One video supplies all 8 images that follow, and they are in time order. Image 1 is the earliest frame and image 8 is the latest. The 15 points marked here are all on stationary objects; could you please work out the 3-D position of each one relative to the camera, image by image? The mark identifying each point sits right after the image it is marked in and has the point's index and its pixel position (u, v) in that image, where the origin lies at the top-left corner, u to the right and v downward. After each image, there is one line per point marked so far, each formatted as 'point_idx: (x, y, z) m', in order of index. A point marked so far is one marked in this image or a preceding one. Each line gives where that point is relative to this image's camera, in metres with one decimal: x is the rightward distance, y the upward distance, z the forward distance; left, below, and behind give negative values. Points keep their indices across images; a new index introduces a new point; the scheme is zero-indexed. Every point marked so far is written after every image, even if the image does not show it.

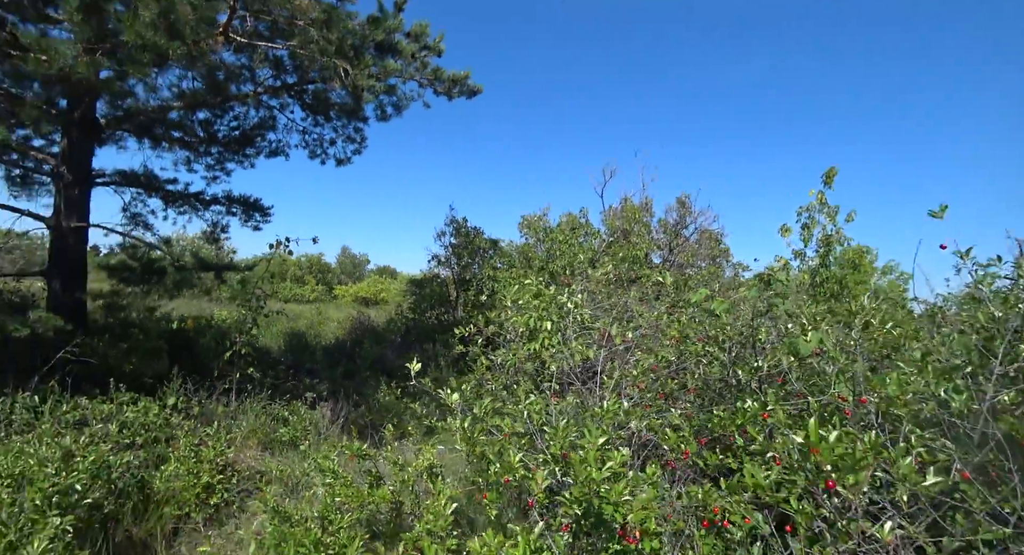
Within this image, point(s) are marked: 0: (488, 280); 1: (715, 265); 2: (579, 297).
0: (-0.4, 0.0, +8.3) m
1: (+3.5, +0.2, +9.2) m
2: (+0.4, -0.1, +3.4) m
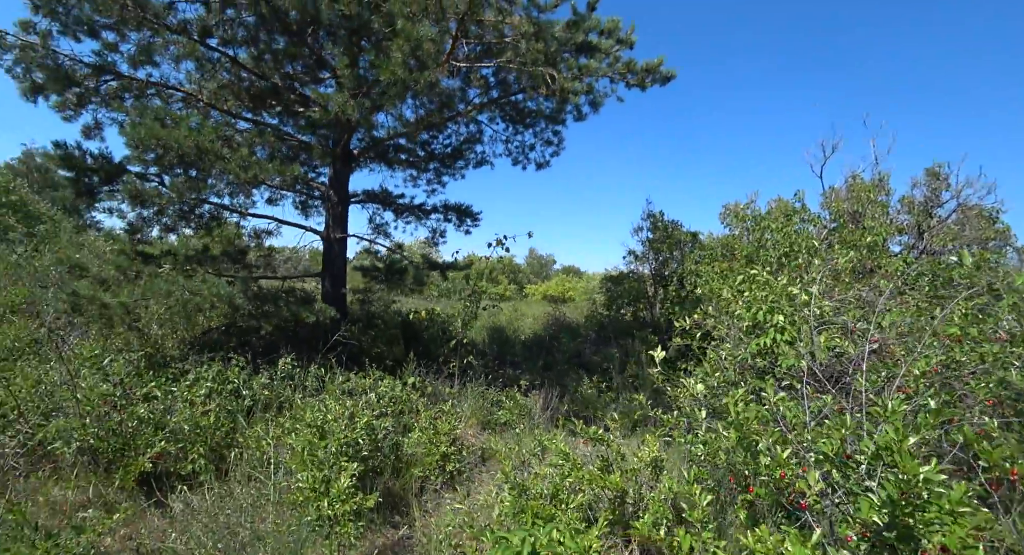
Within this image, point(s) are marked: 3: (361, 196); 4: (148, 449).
0: (+2.7, 0.0, +7.9) m
1: (+6.6, +0.4, +7.4) m
2: (+1.8, -0.1, +3.0) m
3: (-2.1, +1.1, +7.4) m
4: (-2.1, -1.0, +3.1) m
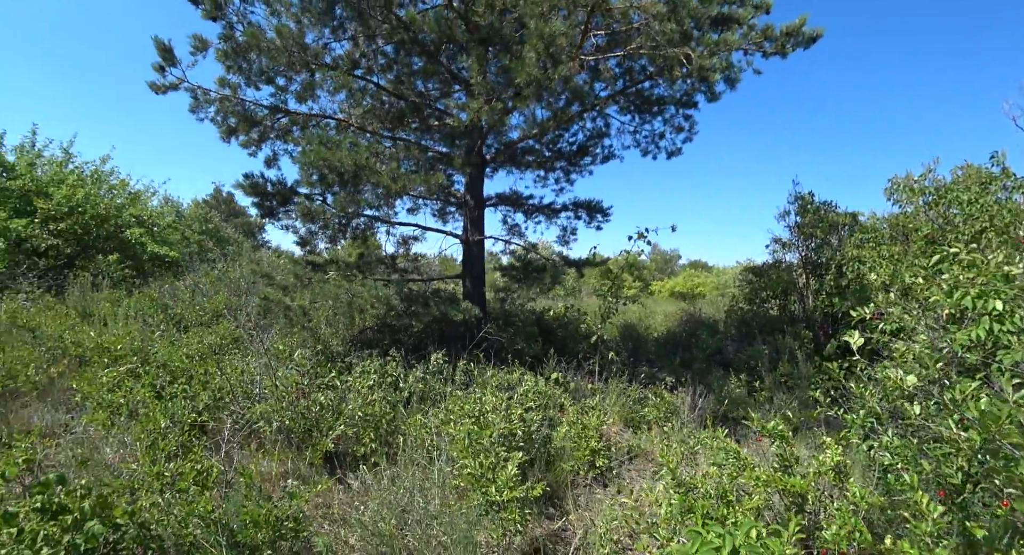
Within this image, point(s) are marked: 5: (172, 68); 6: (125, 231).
0: (+4.6, +0.2, +7.1) m
1: (+8.3, +0.7, +5.6) m
2: (+2.5, +0.1, +2.5) m
3: (-0.3, +1.1, +7.6) m
4: (-1.2, -1.0, +3.5) m
5: (-3.9, +2.4, +6.0) m
6: (-8.8, +1.0, +11.9) m
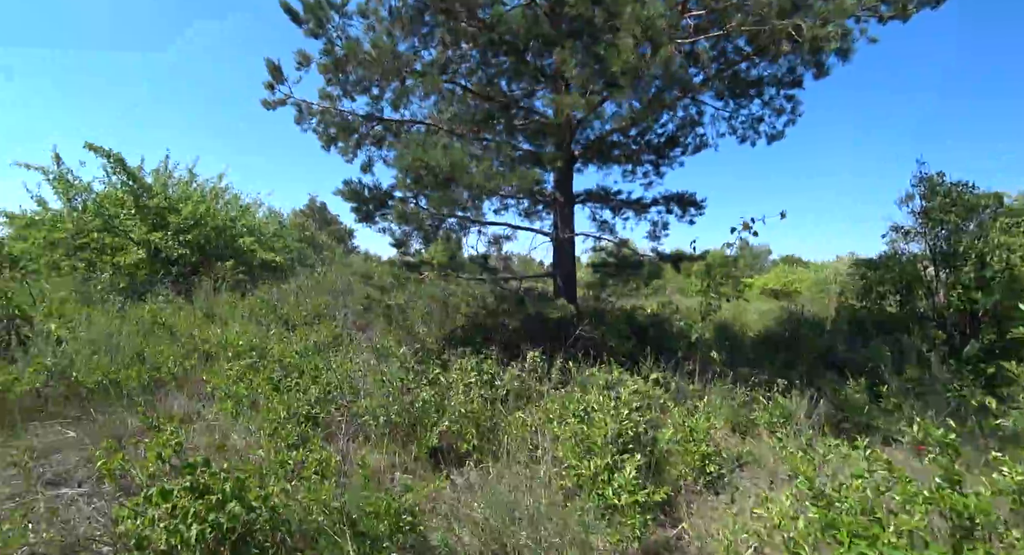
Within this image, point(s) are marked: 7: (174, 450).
0: (+5.7, +0.3, +6.2) m
1: (+9.1, +0.8, +4.2) m
2: (+3.0, +0.1, +2.0) m
3: (+1.0, +1.2, +7.5) m
4: (-0.5, -1.0, +3.5) m
5: (-2.8, +2.4, +6.4) m
6: (-6.8, +0.9, +13.0) m
7: (-1.9, -1.0, +3.0) m
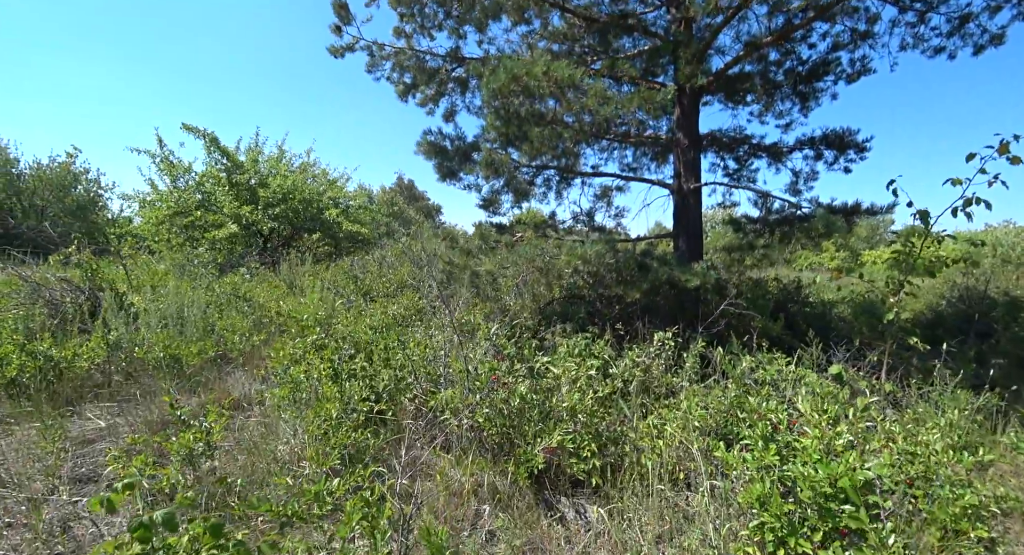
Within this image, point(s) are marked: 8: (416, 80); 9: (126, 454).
0: (+6.7, +0.7, +4.1) m
1: (+9.8, +1.1, +1.6) m
2: (+3.4, +0.3, +0.4) m
3: (+2.2, +1.6, +6.1) m
4: (+0.1, -0.8, +2.5) m
5: (-1.7, +2.7, +5.6) m
6: (-4.5, +1.6, +12.8) m
7: (-1.4, -0.8, +2.2) m
8: (-1.1, +2.2, +5.8) m
9: (-2.3, -1.0, +3.1) m
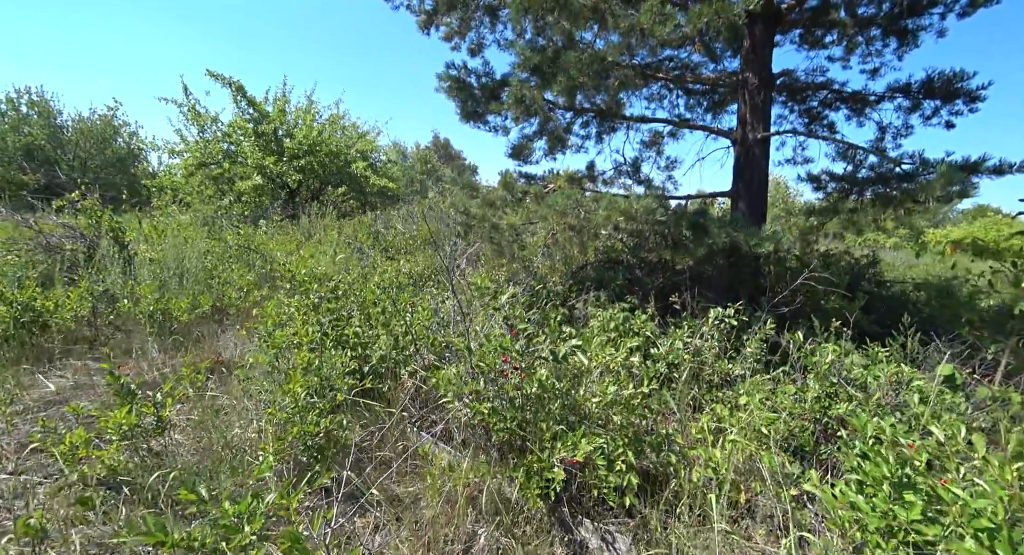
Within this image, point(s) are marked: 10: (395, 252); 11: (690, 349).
0: (+6.9, +0.7, +3.0) m
1: (+9.8, +0.8, +0.2) m
2: (+3.3, +0.2, -0.5) m
3: (+2.6, +1.9, +5.2) m
4: (+0.2, -0.6, +1.9) m
5: (-1.4, +3.2, +4.8) m
6: (-3.7, +2.6, +12.3) m
7: (-1.3, -0.6, +1.7) m
8: (-0.7, +2.6, +5.0) m
9: (-2.2, -0.7, +2.7) m
10: (-1.5, +0.3, +6.9) m
11: (+0.9, -0.4, +2.8) m
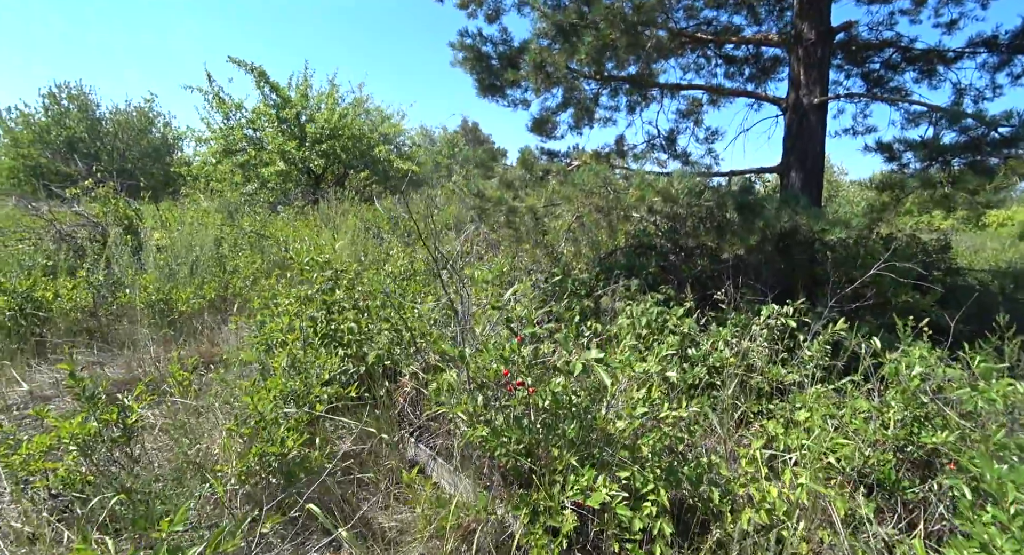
0: (+6.9, +0.7, +2.1) m
1: (+9.7, +0.8, -0.8) m
2: (+3.1, +0.2, -1.1) m
3: (+2.8, +2.0, +4.5) m
4: (+0.2, -0.6, +1.5) m
5: (-1.2, +3.3, +4.4) m
6: (-3.1, +2.9, +12.0) m
7: (-1.3, -0.5, +1.4) m
8: (-0.5, +2.7, +4.6) m
9: (-2.2, -0.7, +2.5) m
10: (-1.2, +0.5, +6.6) m
11: (+1.0, -0.3, +2.3) m
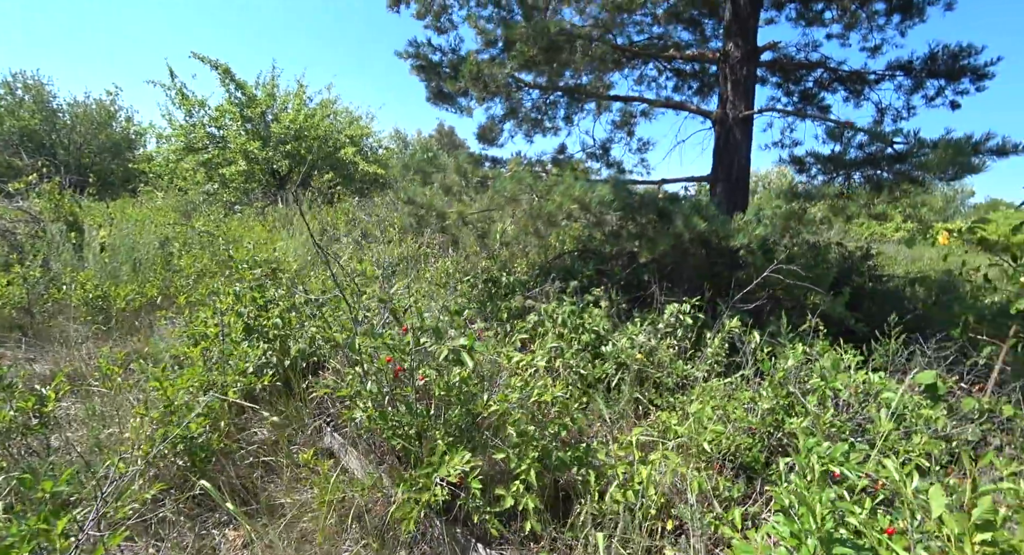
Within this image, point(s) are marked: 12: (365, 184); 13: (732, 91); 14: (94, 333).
0: (+6.5, +0.6, +2.6) m
1: (+9.4, +0.7, -0.2) m
2: (+2.9, +0.2, -0.8) m
3: (+2.3, +2.0, +4.8) m
4: (-0.2, -0.6, +1.6) m
5: (-1.6, +3.3, +4.5) m
6: (-3.9, +2.9, +12.0) m
7: (-1.7, -0.5, +1.4) m
8: (-1.0, +2.7, +4.7) m
9: (-2.6, -0.7, +2.5) m
10: (-1.8, +0.5, +6.6) m
11: (+0.6, -0.3, +2.5) m
12: (-3.5, +2.2, +12.5) m
13: (+1.7, +1.4, +4.0) m
14: (-2.9, -0.4, +3.6) m
